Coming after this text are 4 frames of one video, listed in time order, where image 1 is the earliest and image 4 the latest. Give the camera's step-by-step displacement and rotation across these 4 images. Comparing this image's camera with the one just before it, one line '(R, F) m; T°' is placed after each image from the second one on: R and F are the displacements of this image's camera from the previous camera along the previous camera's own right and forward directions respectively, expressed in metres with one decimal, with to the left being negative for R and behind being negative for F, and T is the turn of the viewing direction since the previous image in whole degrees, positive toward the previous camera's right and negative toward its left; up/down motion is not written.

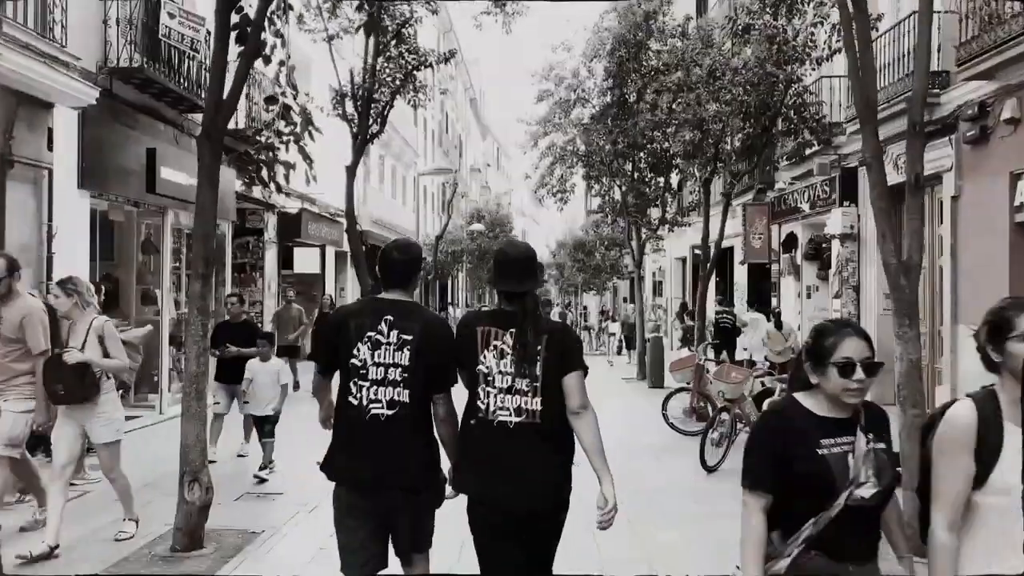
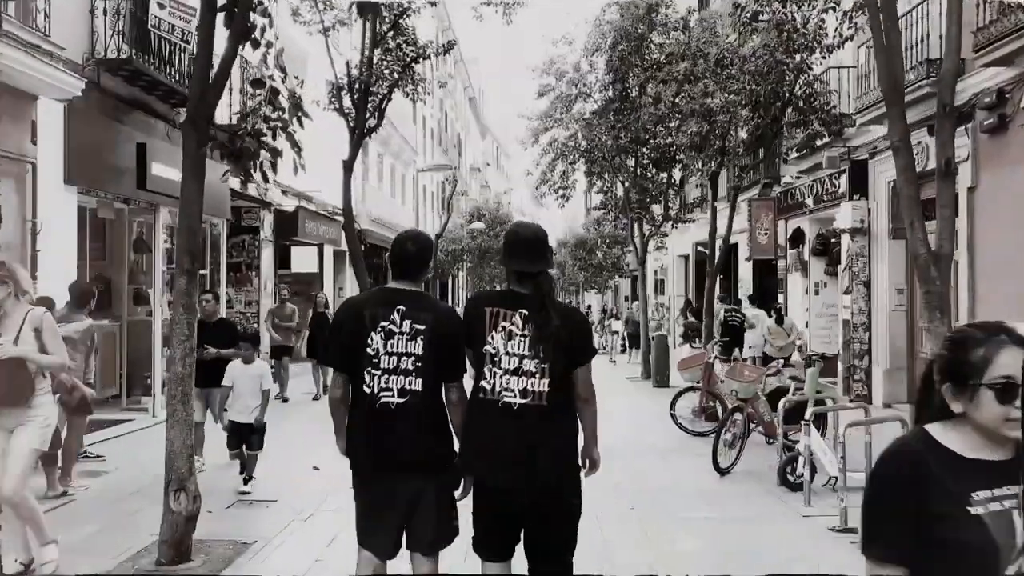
(0.0, +0.4) m; 0°
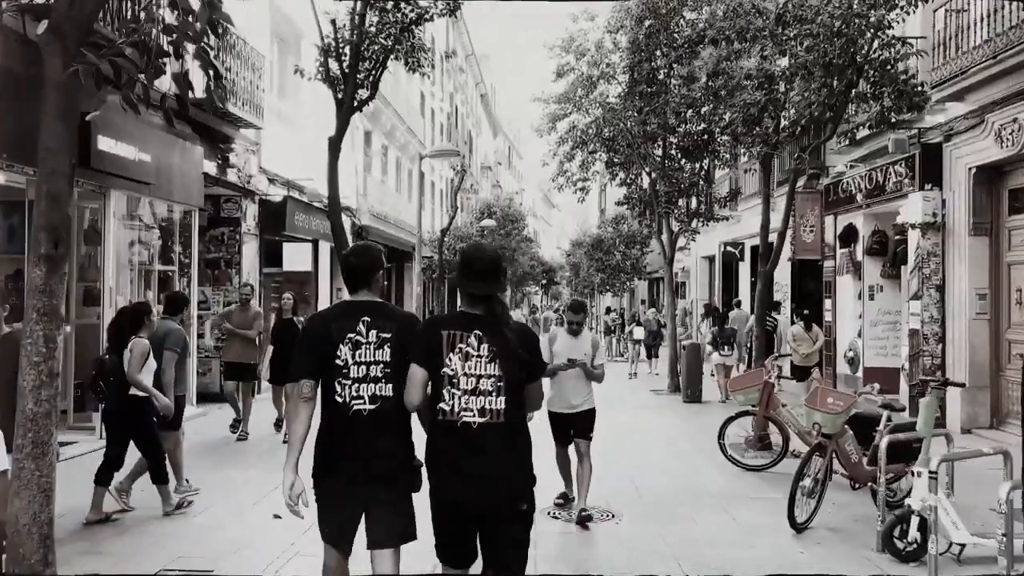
(-0.1, +1.9) m; -1°
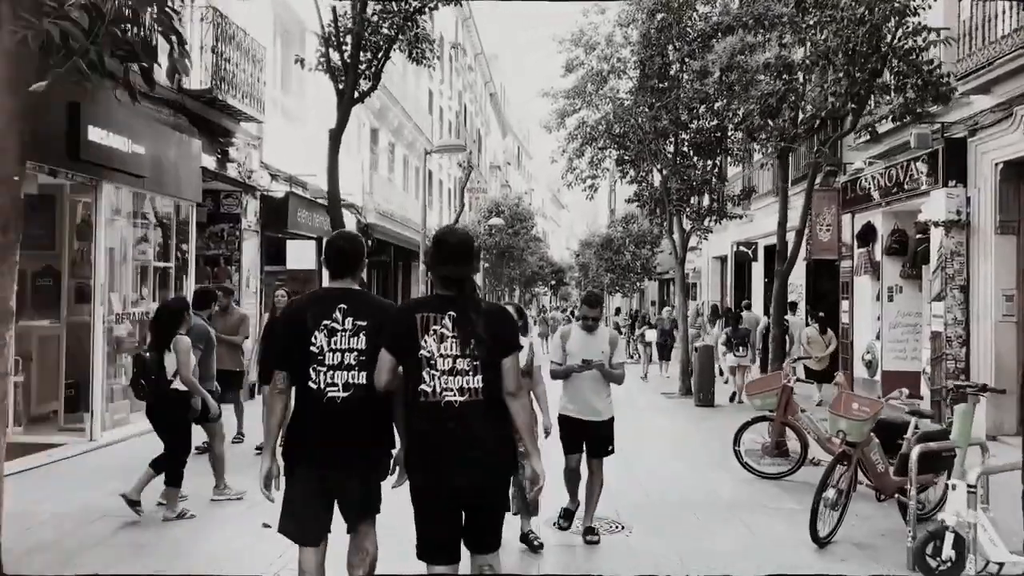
(0.0, +0.4) m; -1°
